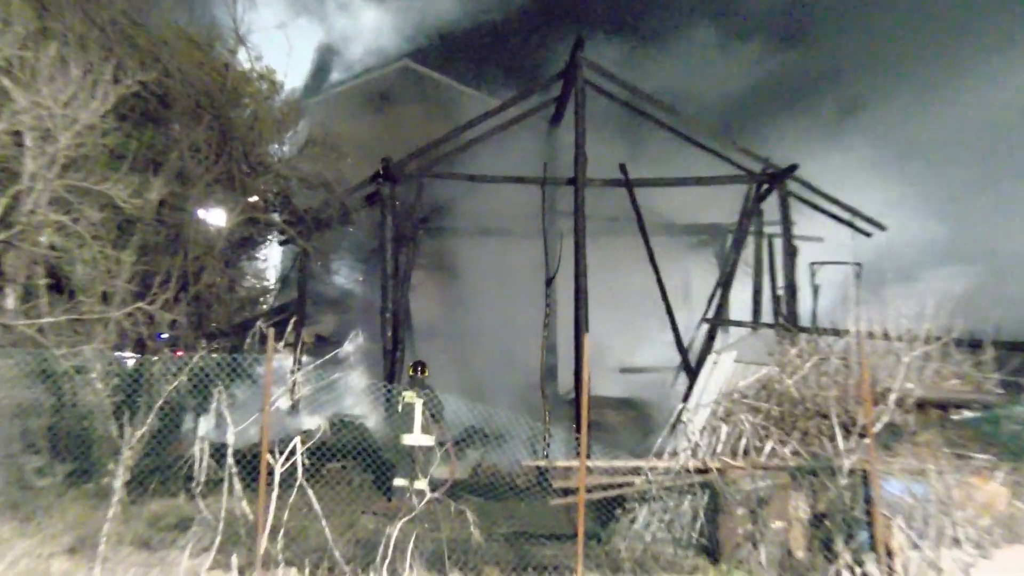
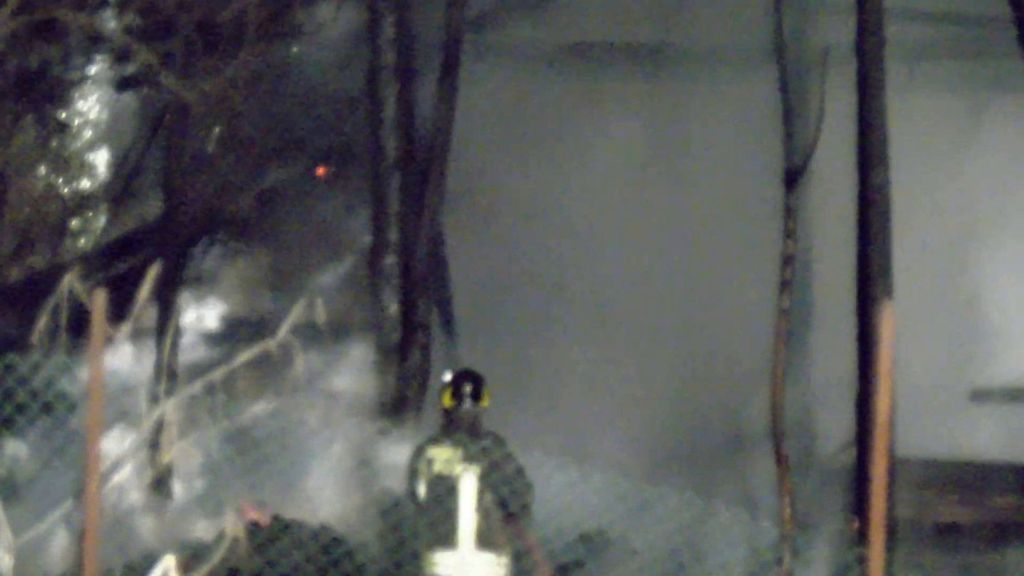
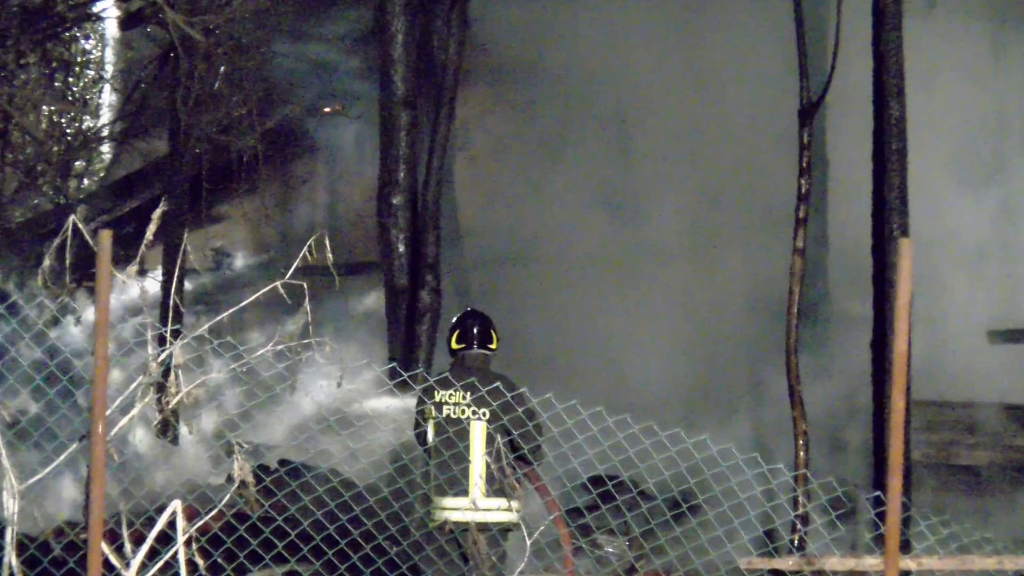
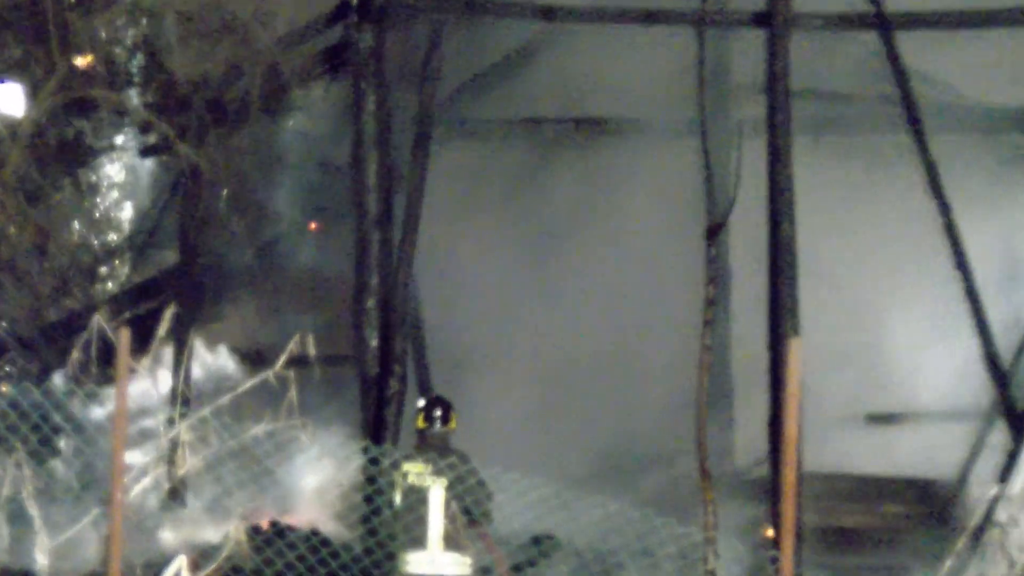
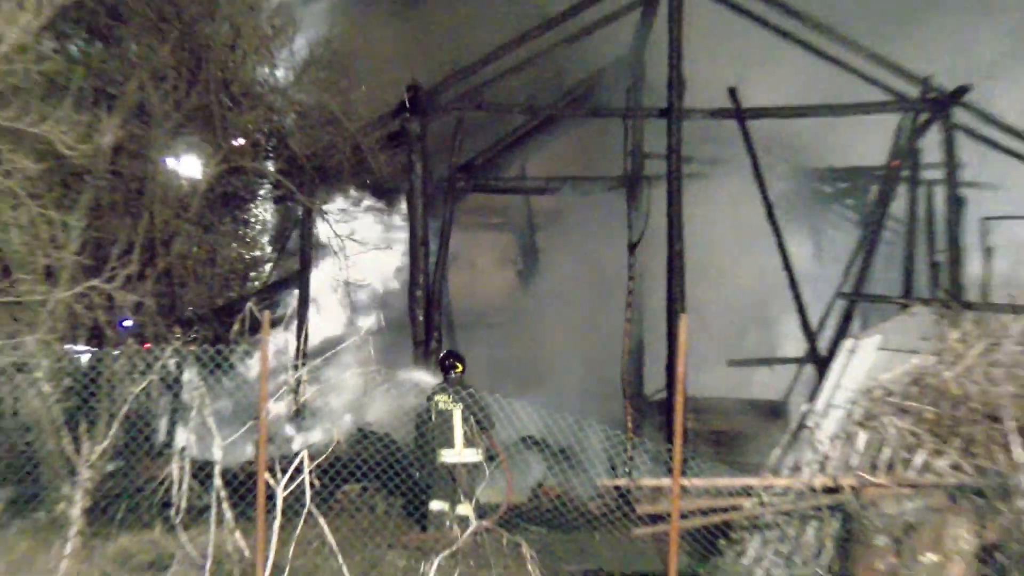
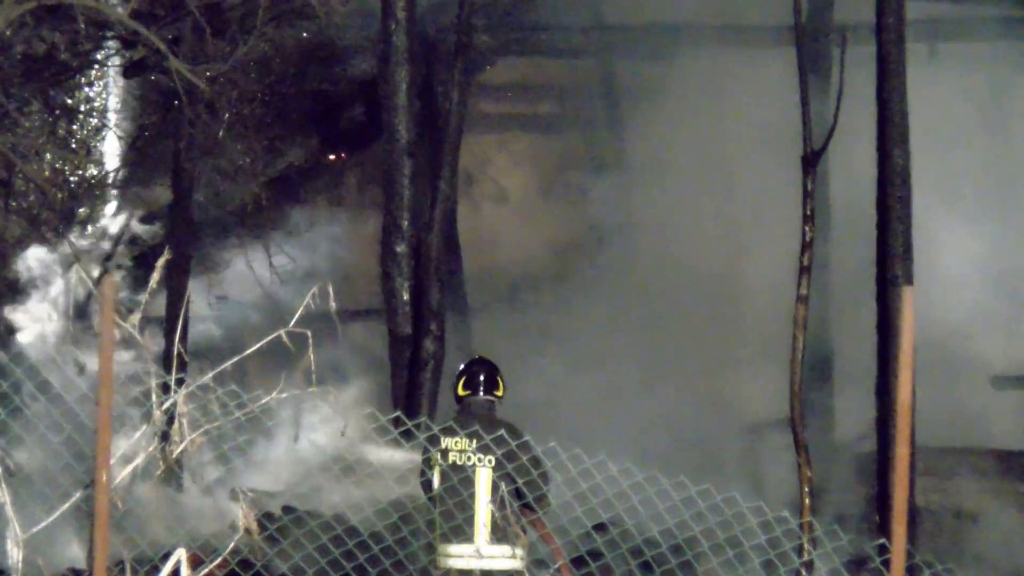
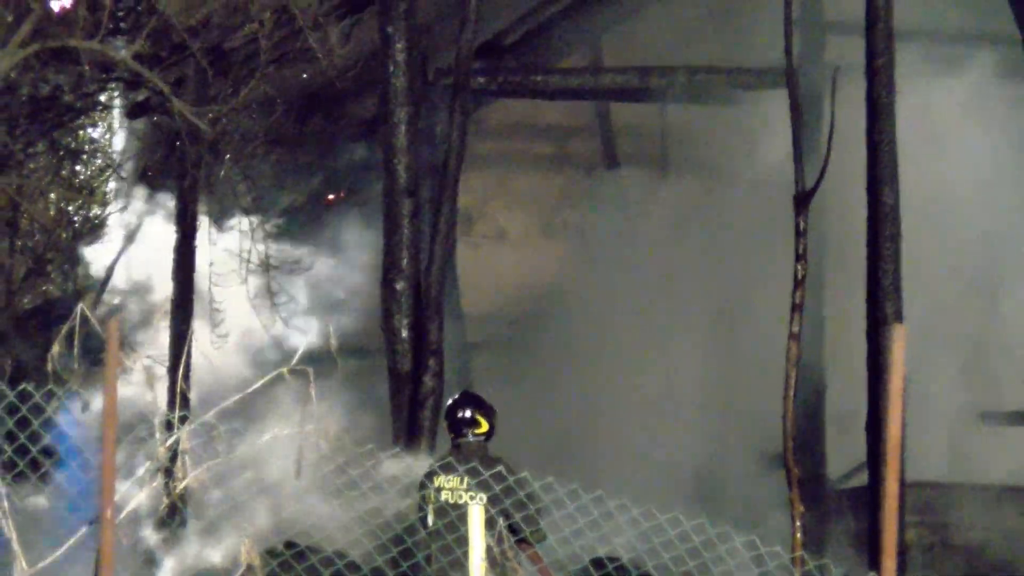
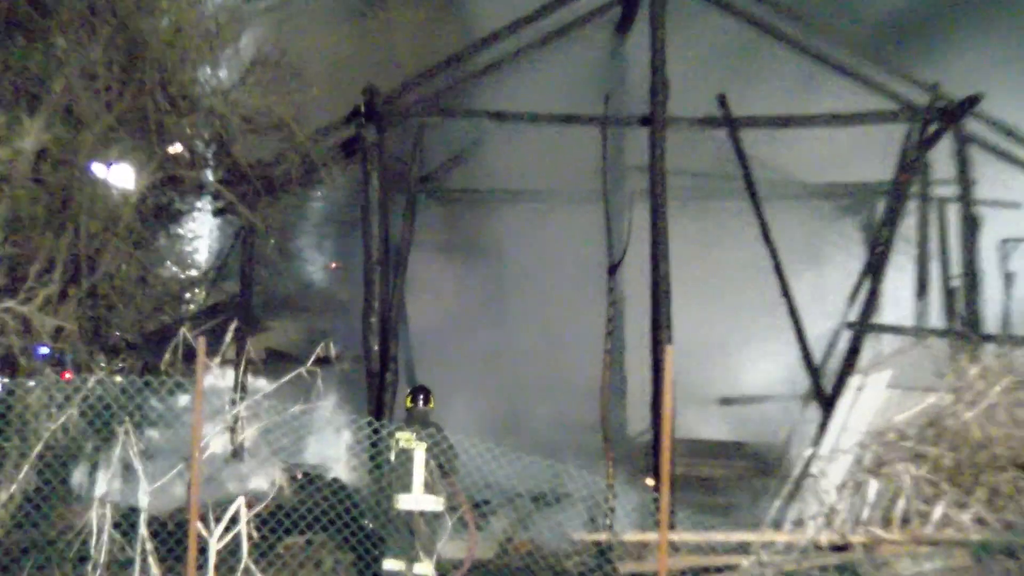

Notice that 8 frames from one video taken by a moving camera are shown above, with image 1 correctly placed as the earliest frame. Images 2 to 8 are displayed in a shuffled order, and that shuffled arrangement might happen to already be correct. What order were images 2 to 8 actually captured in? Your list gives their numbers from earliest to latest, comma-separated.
8, 4, 2, 3, 6, 7, 5
